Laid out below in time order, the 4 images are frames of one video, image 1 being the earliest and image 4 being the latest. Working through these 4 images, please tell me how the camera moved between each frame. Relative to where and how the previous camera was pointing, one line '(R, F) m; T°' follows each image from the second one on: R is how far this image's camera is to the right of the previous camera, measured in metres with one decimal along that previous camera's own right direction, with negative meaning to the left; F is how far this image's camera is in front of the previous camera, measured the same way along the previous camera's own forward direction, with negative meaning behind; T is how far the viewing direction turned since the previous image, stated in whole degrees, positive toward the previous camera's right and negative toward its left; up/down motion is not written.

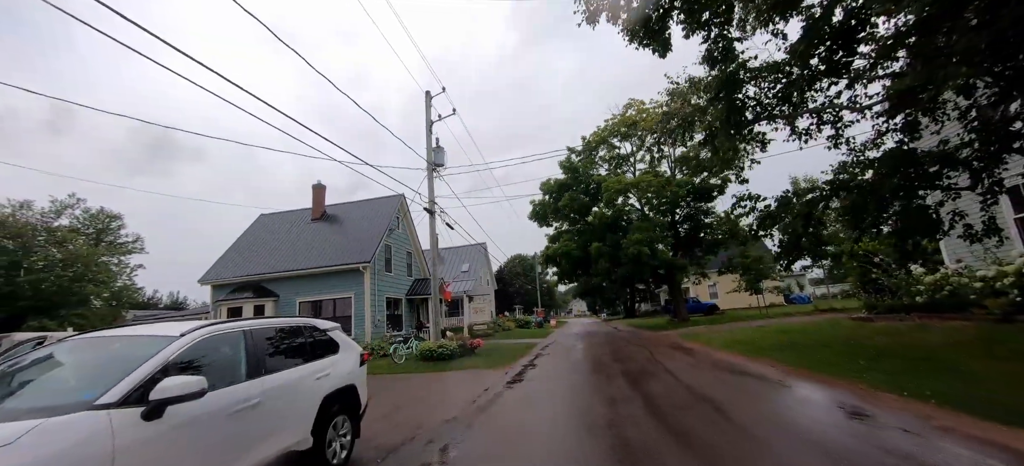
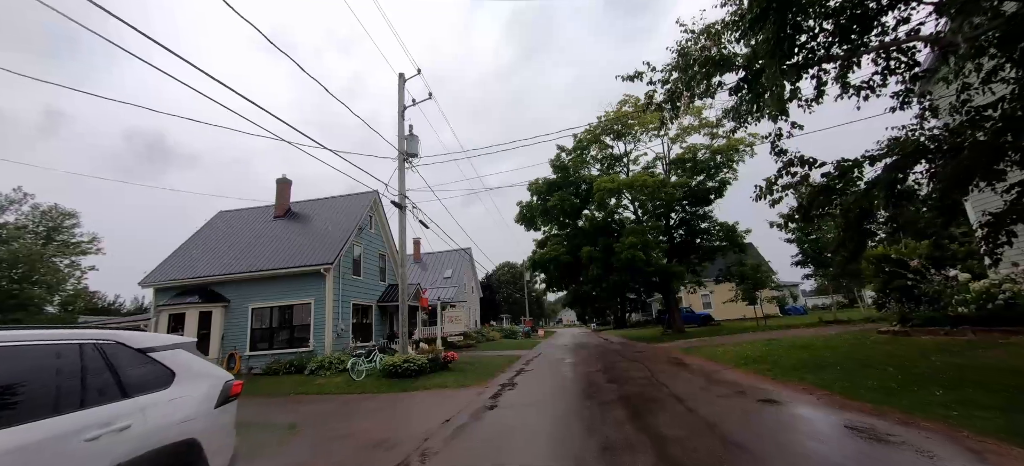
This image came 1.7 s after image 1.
(+0.3, +1.7) m; +1°
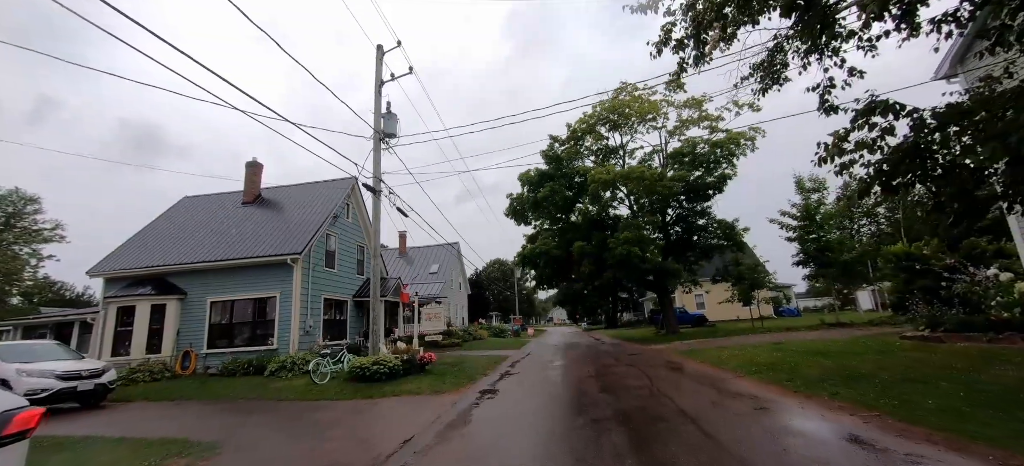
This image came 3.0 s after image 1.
(+0.2, +1.2) m; +1°
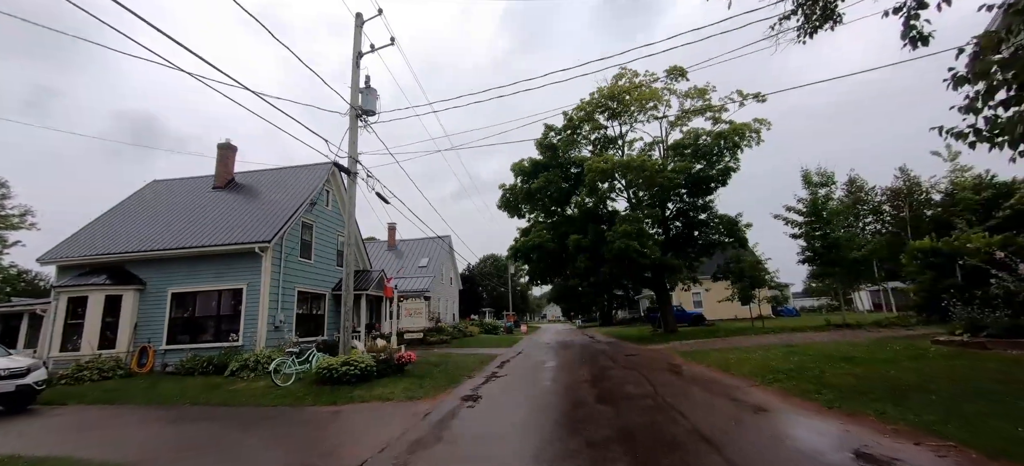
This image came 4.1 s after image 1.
(+0.2, +1.1) m; +1°
